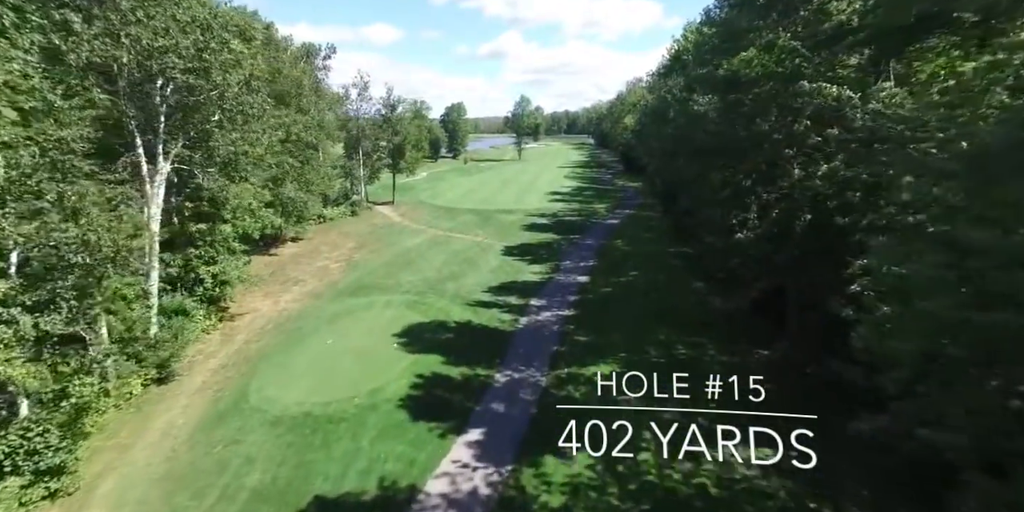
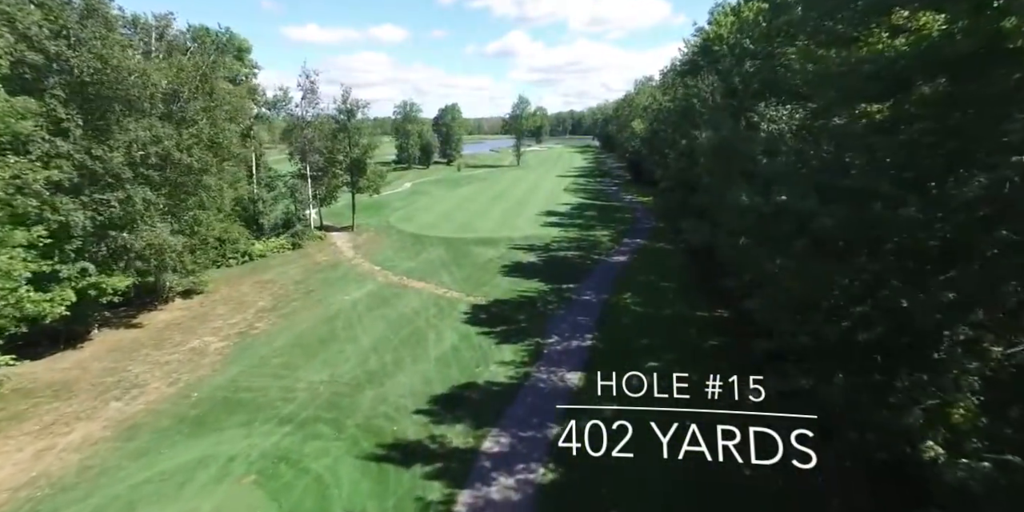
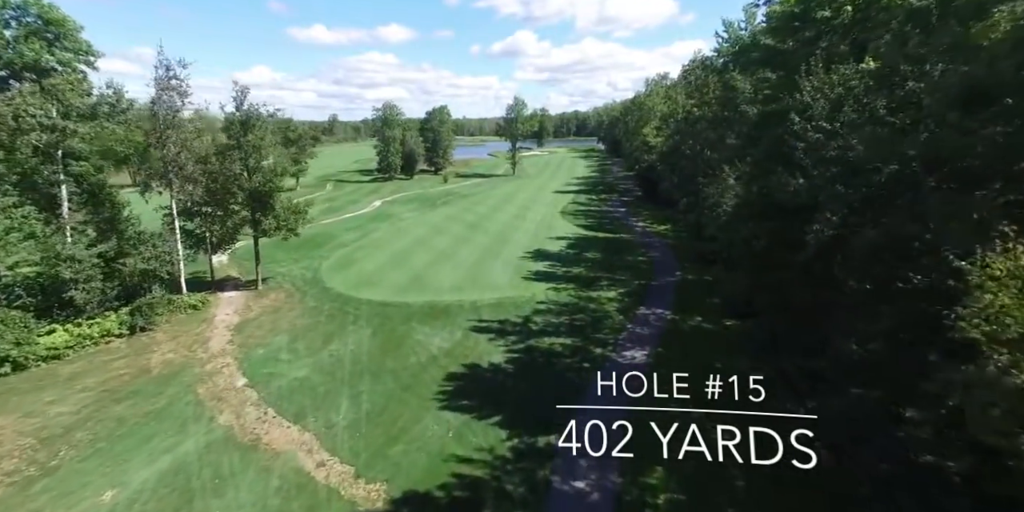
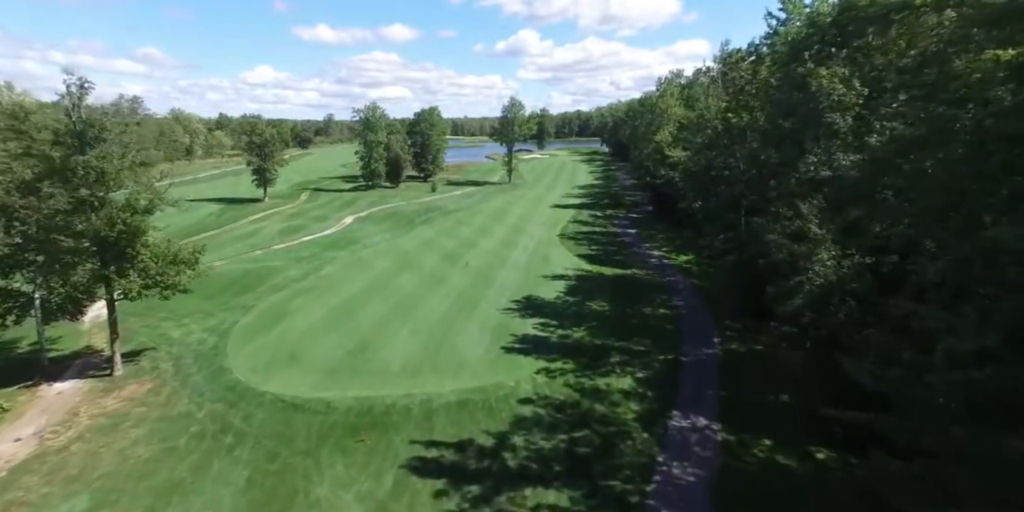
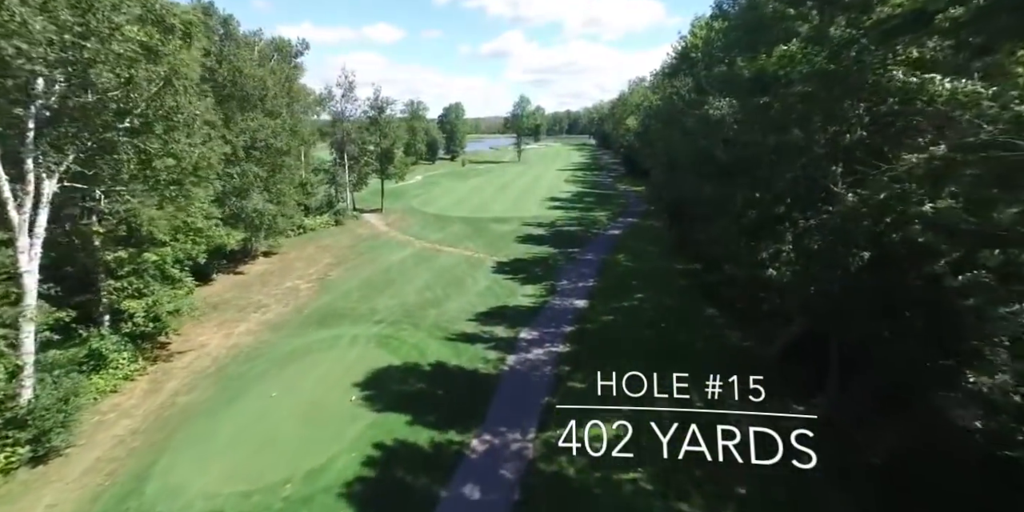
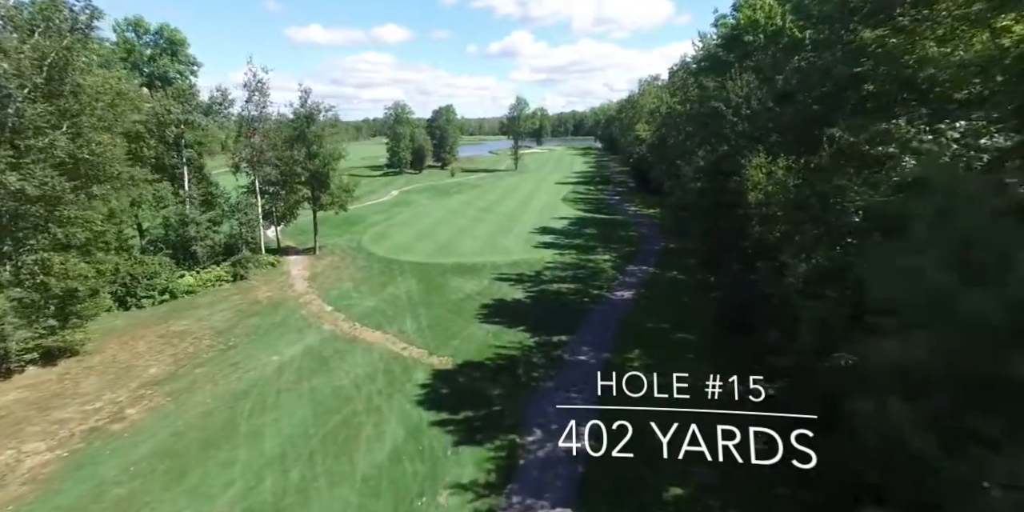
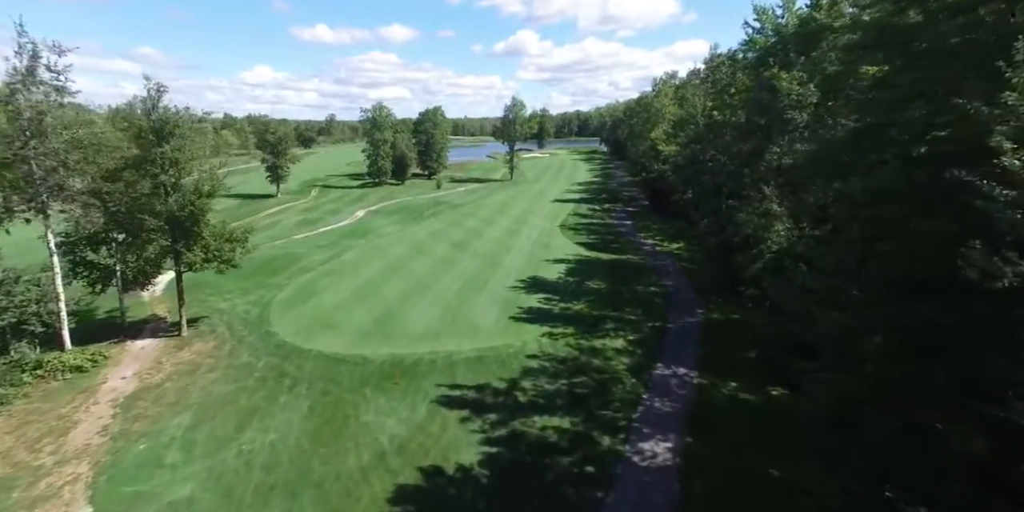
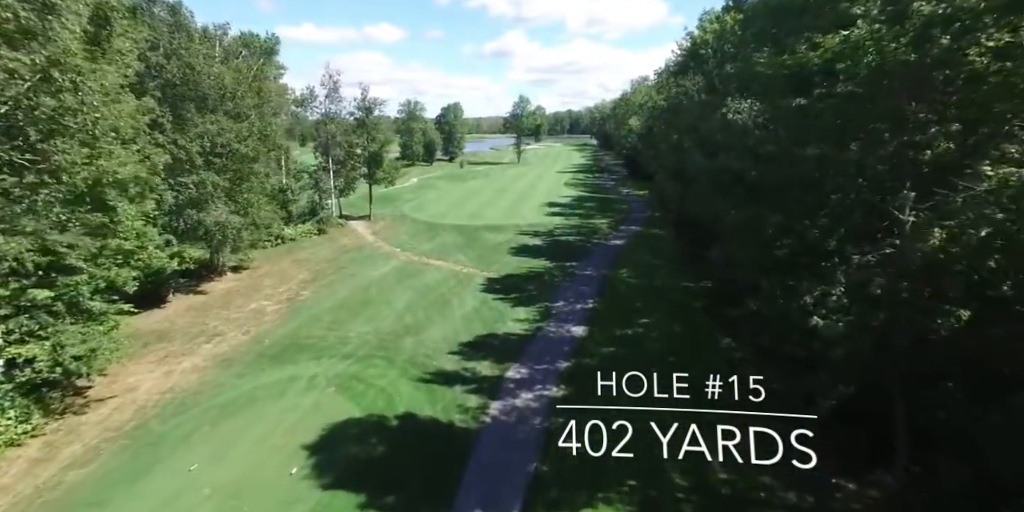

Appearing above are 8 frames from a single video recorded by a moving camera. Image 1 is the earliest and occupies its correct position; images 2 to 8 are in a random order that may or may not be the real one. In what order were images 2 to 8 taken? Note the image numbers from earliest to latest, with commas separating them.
5, 8, 2, 6, 3, 7, 4
